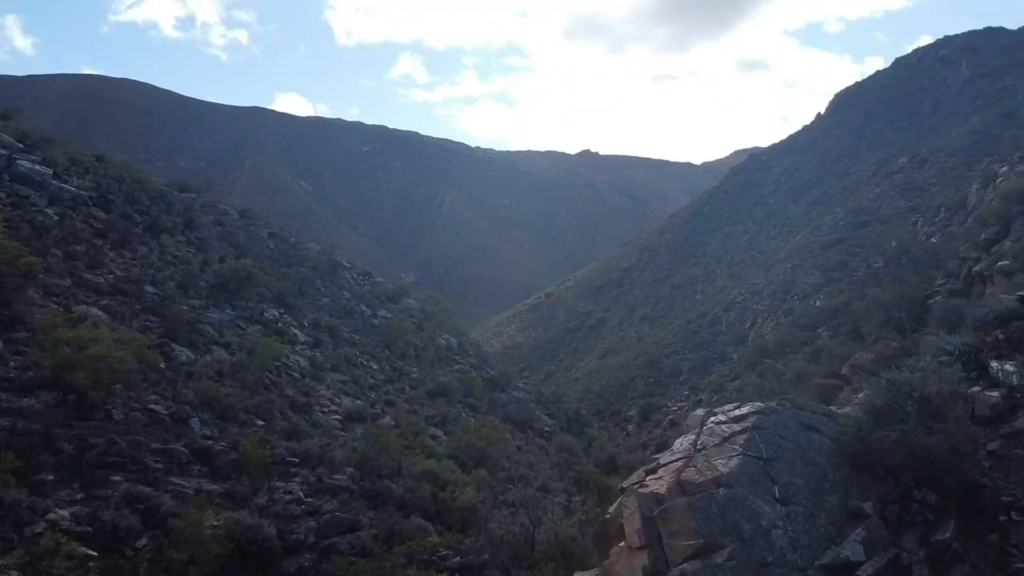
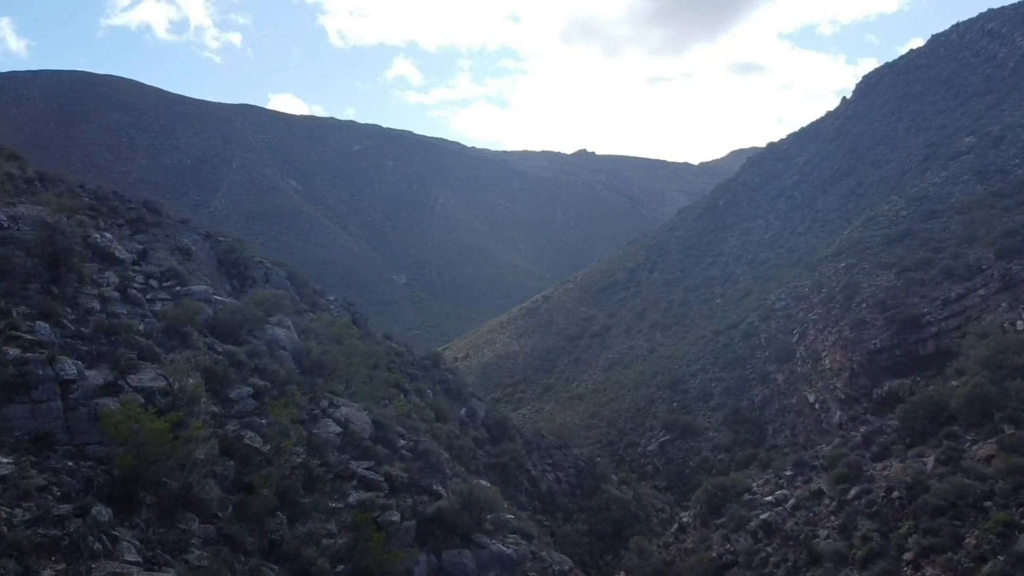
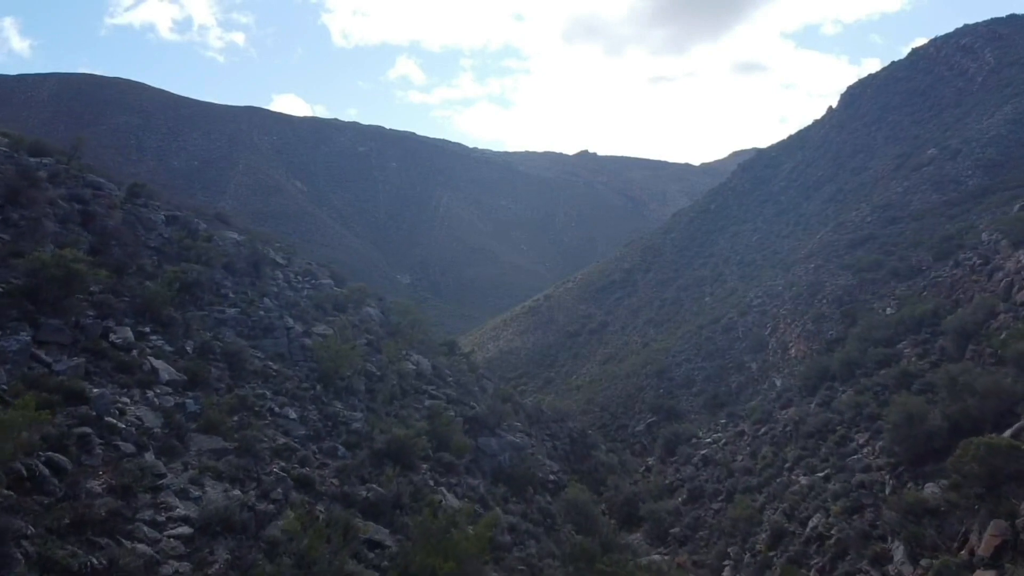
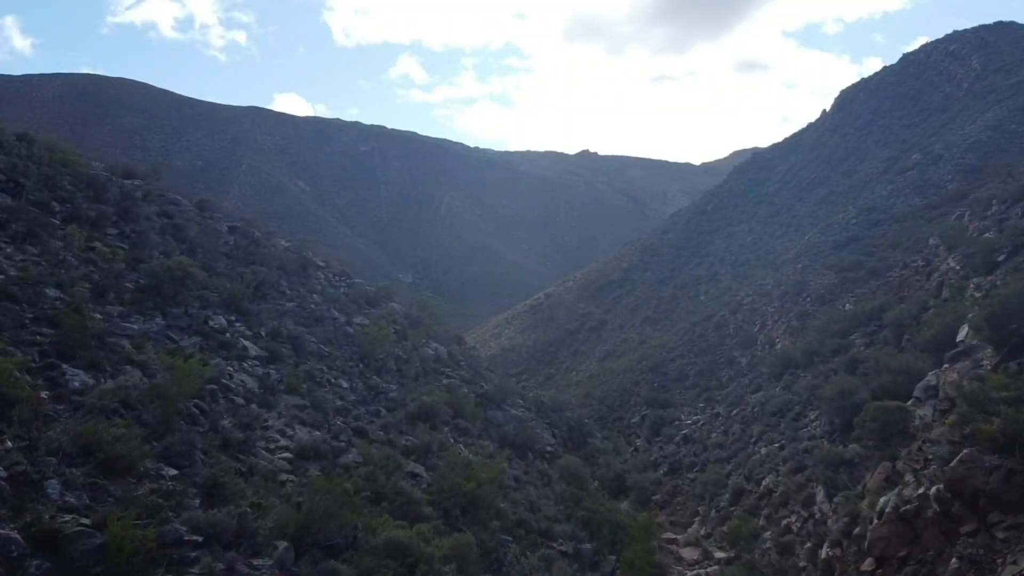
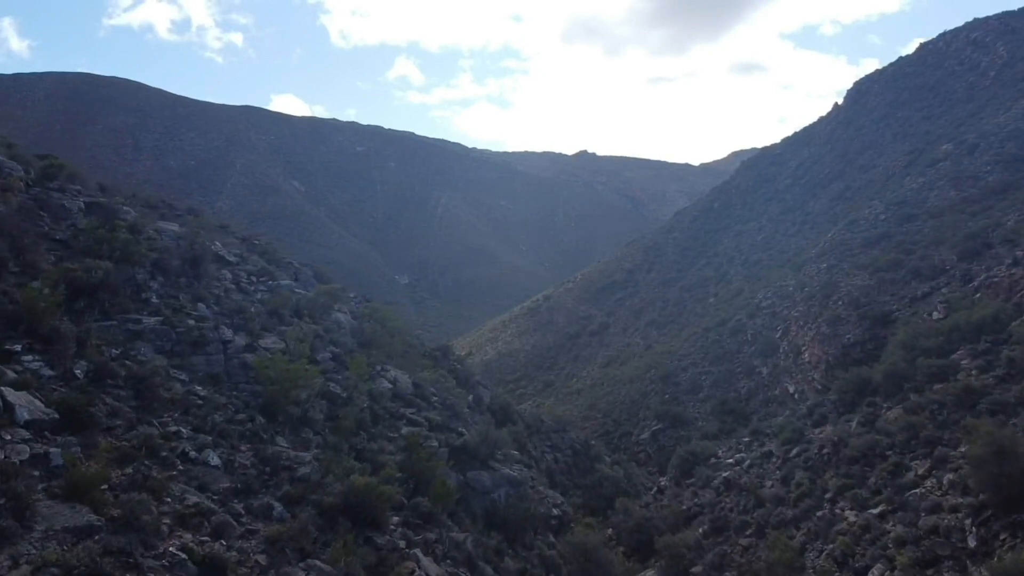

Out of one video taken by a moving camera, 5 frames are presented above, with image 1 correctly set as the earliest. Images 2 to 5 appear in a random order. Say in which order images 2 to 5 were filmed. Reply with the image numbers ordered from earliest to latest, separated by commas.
4, 3, 5, 2
